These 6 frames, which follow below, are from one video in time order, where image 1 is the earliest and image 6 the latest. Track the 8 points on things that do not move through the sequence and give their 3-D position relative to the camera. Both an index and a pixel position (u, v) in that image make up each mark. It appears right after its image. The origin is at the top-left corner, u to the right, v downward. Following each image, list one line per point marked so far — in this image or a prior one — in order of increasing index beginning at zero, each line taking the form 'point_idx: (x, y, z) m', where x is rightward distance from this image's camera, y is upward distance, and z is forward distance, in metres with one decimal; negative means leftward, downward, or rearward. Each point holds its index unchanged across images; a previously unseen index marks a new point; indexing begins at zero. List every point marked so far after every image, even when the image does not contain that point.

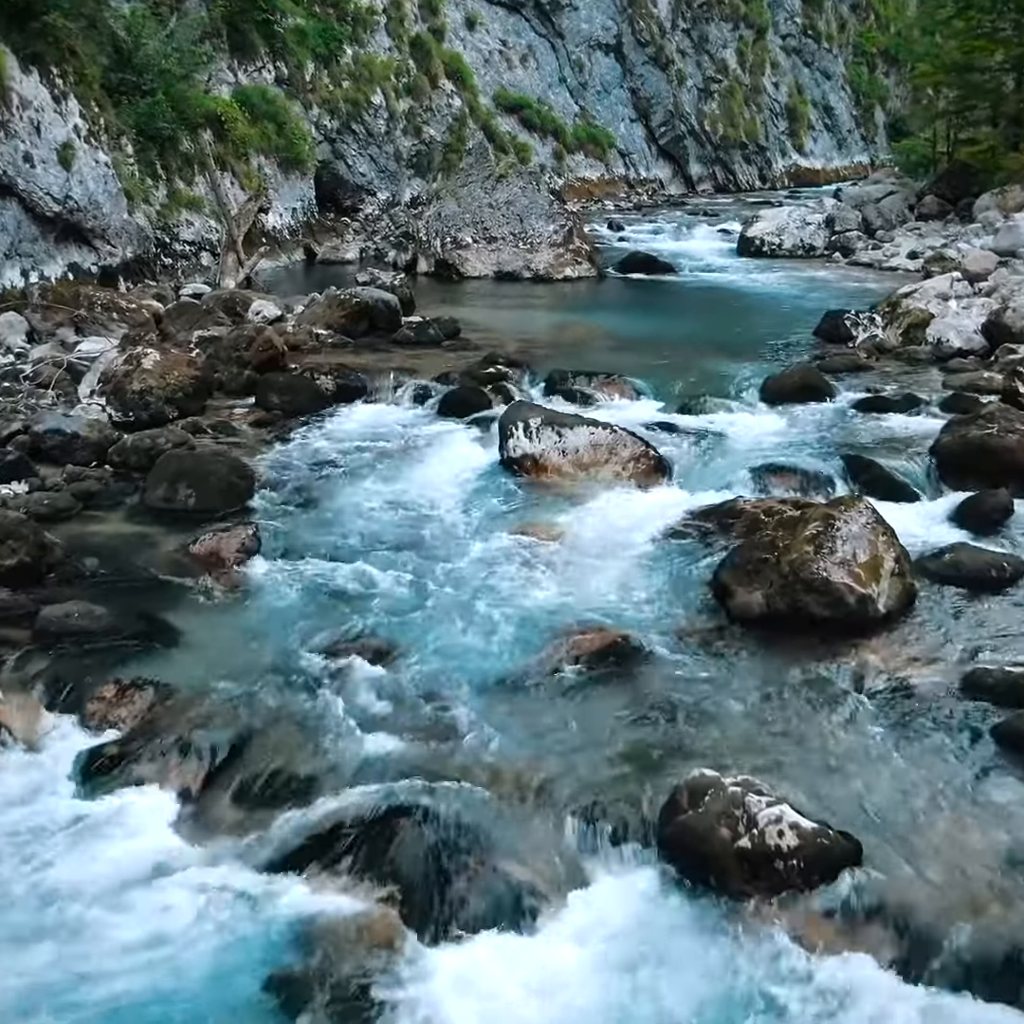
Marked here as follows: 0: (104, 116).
0: (-5.6, +5.4, +19.3) m
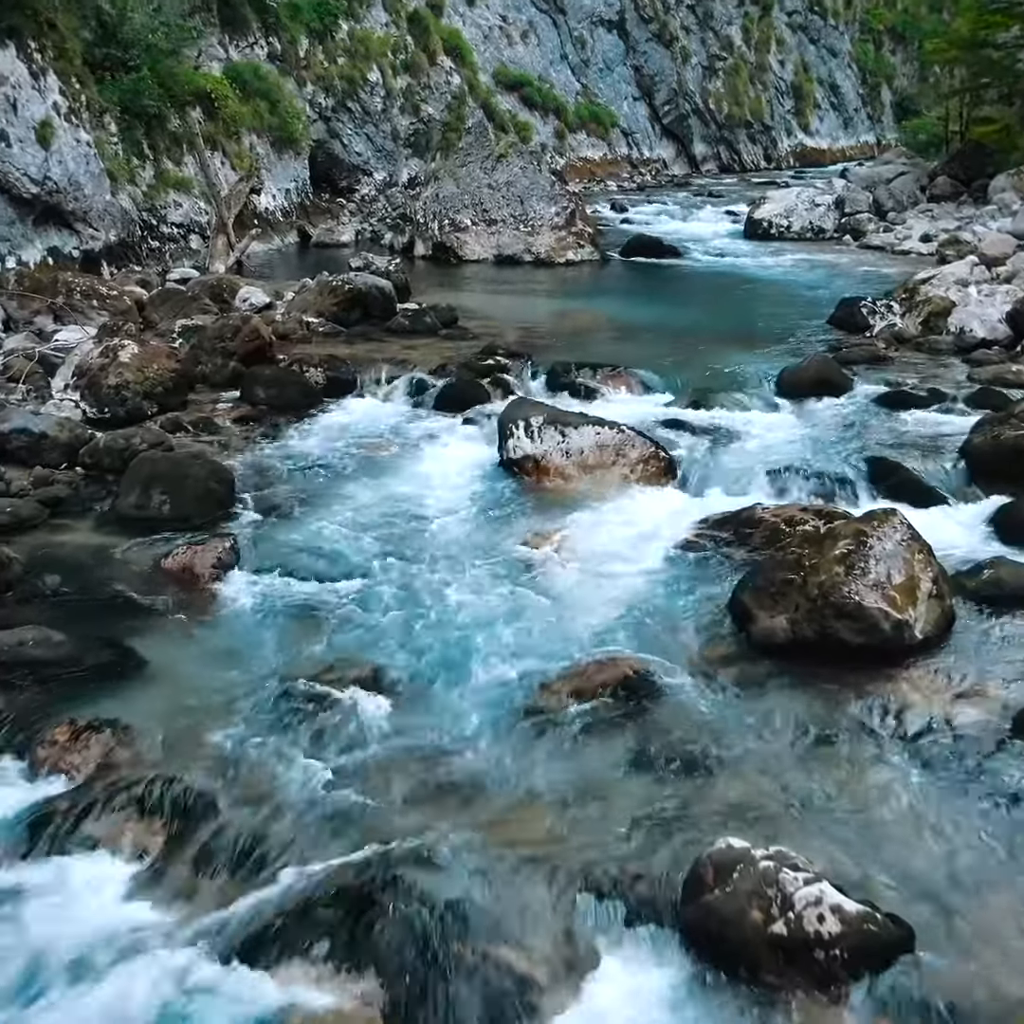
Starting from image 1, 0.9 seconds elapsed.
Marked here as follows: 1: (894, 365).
0: (-5.6, +5.5, +18.5) m
1: (+3.7, +1.4, +13.7) m
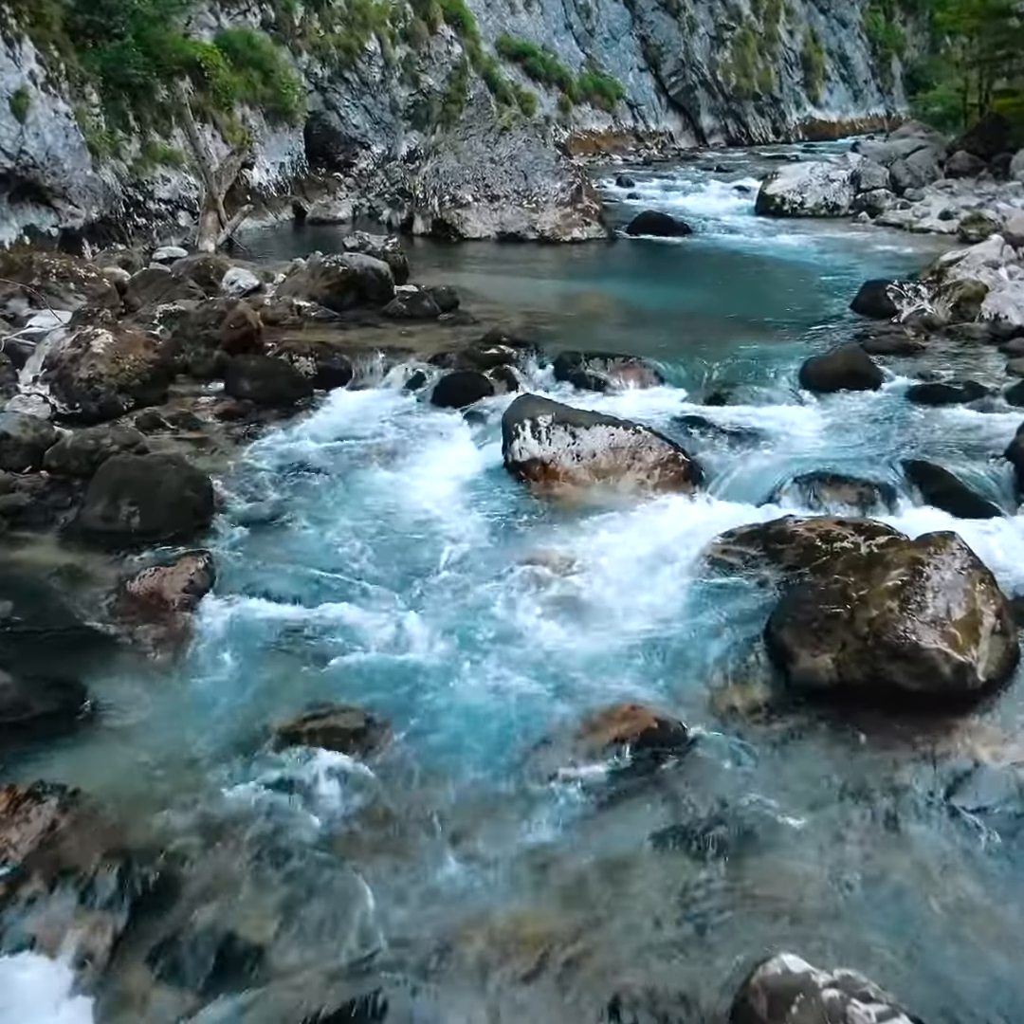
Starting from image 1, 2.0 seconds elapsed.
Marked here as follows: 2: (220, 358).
0: (-5.5, +5.6, +17.5) m
1: (+3.7, +1.4, +12.8) m
2: (-2.5, +1.3, +12.3) m
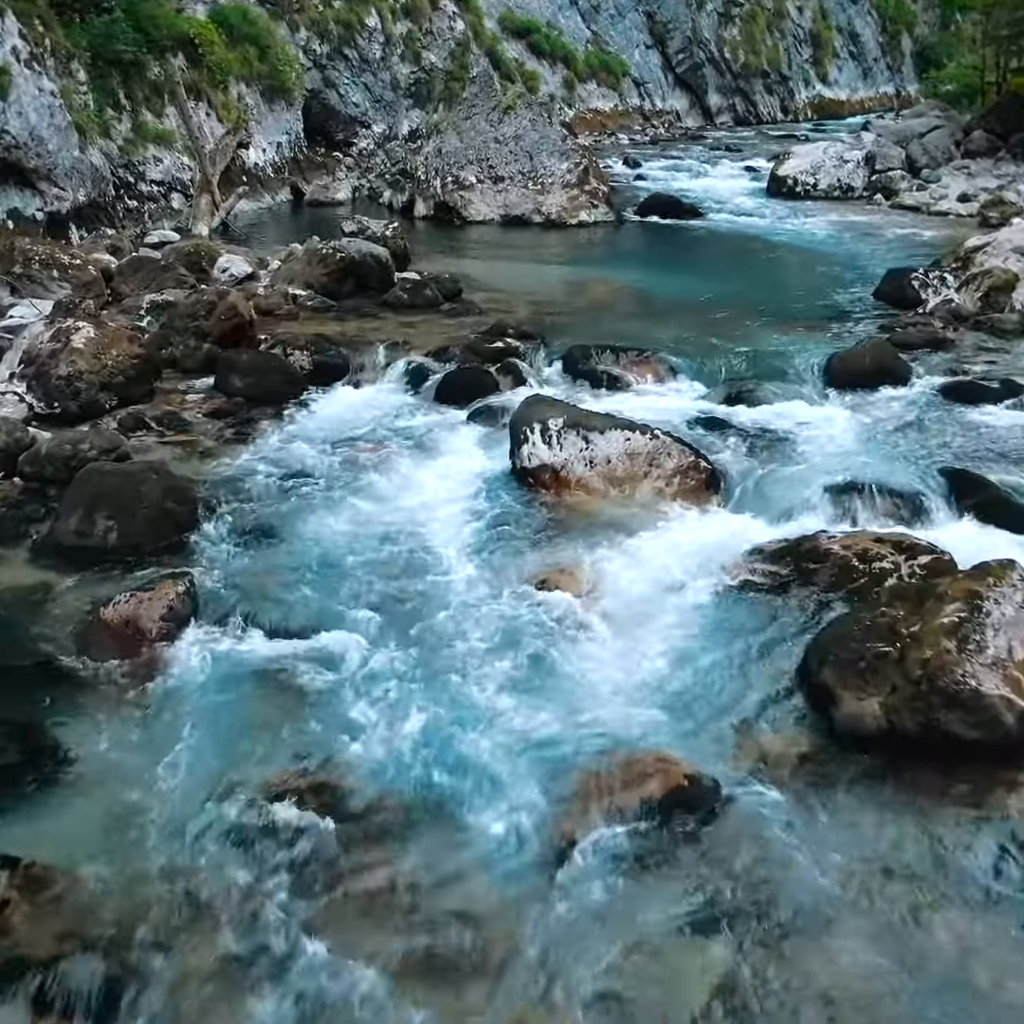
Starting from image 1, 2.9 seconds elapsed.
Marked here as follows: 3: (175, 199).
0: (-5.5, +5.6, +16.8) m
1: (+3.8, +1.4, +12.1) m
2: (-2.5, +1.3, +11.6) m
3: (-4.6, +4.3, +19.4) m
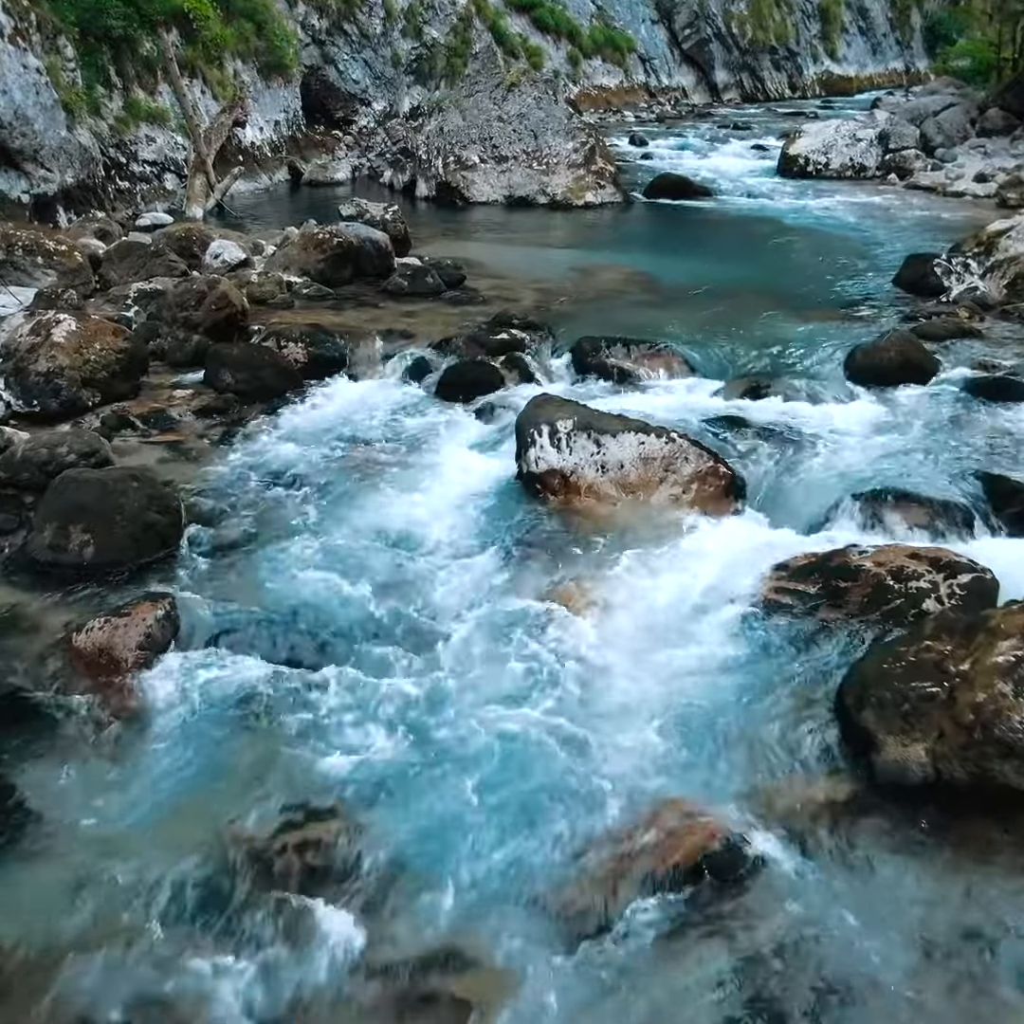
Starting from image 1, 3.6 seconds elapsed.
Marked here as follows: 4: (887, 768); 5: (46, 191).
0: (-5.4, +5.7, +16.1) m
1: (+3.8, +1.4, +11.5) m
2: (-2.4, +1.3, +11.0) m
3: (-4.6, +4.4, +18.8) m
4: (+1.4, -1.0, +5.2) m
5: (-5.0, +3.5, +15.2) m
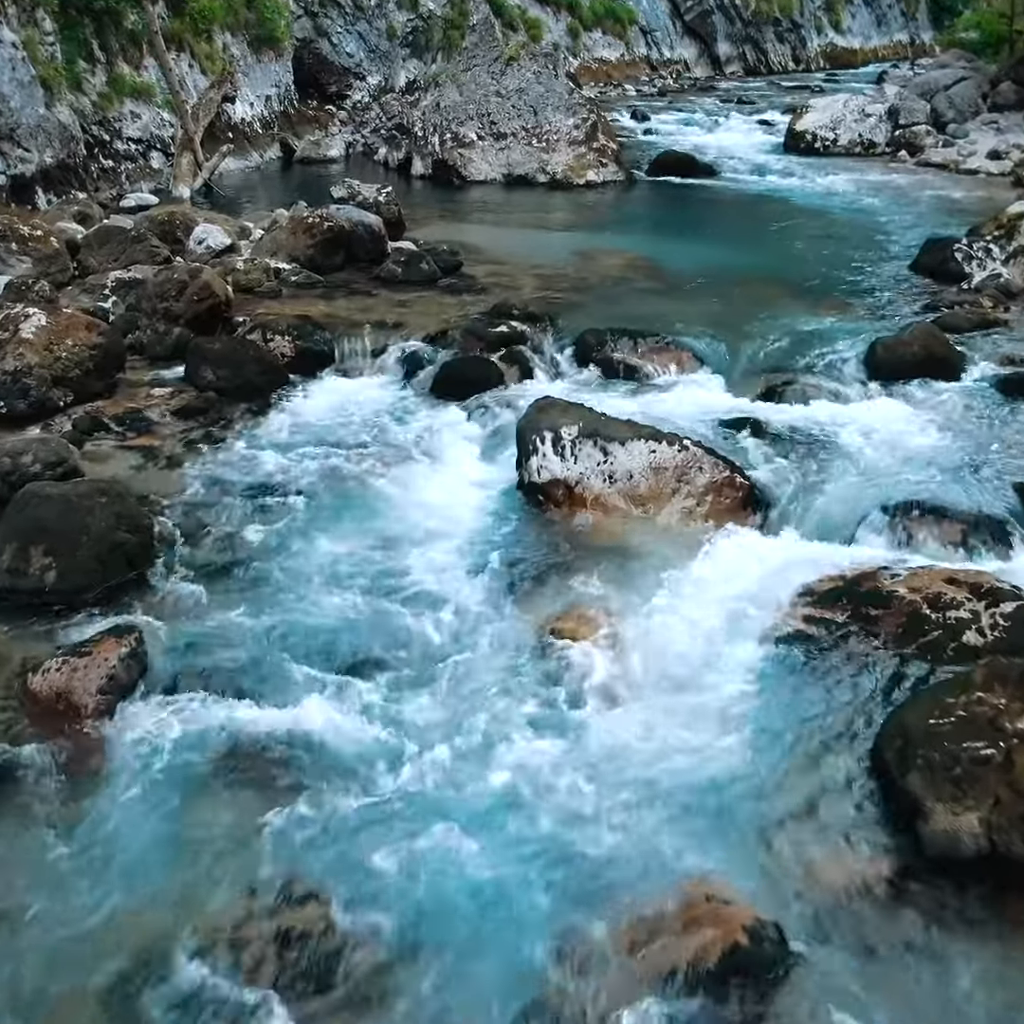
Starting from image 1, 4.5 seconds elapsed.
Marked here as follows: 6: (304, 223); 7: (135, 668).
0: (-5.4, +5.8, +15.4) m
1: (+3.8, +1.4, +10.9) m
2: (-2.4, +1.3, +10.4) m
3: (-4.6, +4.5, +18.1) m
4: (+1.4, -1.1, +4.7) m
5: (-5.0, +3.5, +14.5) m
6: (-1.9, +2.6, +12.9) m
7: (-1.5, -0.6, +5.8) m
